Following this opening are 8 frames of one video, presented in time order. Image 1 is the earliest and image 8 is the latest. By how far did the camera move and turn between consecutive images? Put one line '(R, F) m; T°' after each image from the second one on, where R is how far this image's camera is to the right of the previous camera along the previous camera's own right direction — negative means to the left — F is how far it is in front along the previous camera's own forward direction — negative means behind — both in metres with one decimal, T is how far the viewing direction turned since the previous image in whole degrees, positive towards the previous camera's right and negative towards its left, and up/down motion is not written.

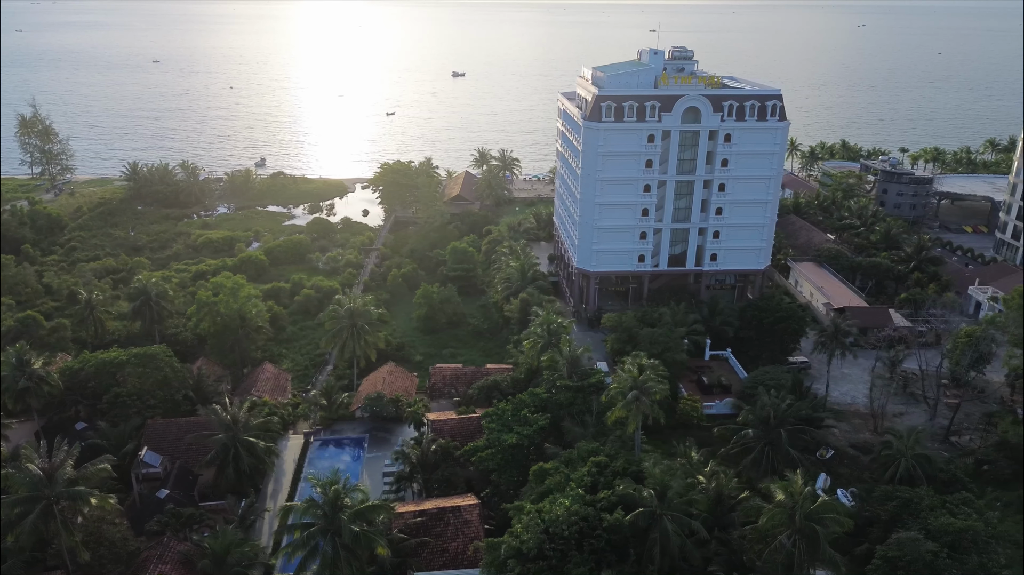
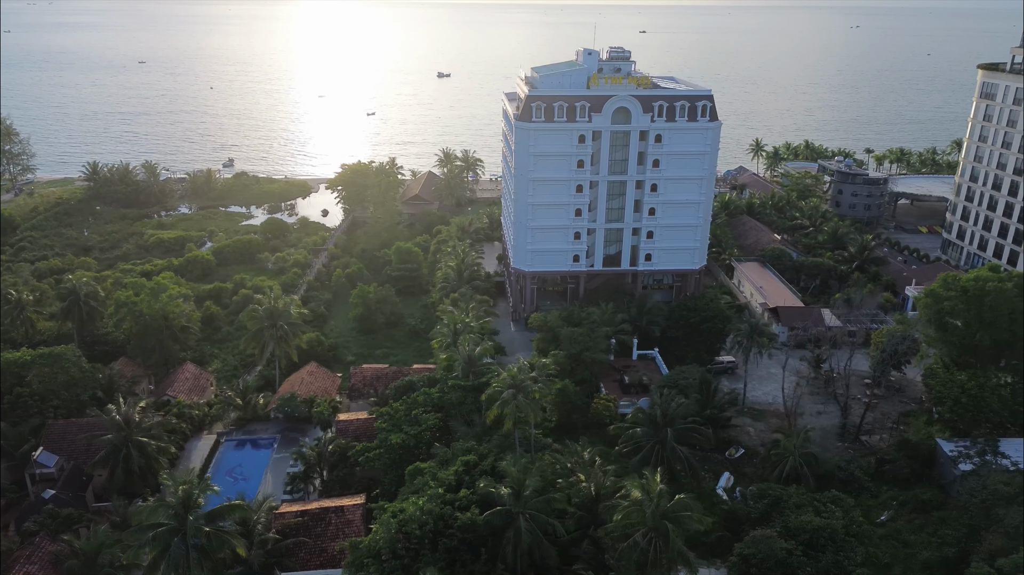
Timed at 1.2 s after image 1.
(+4.0, 0.0) m; 0°
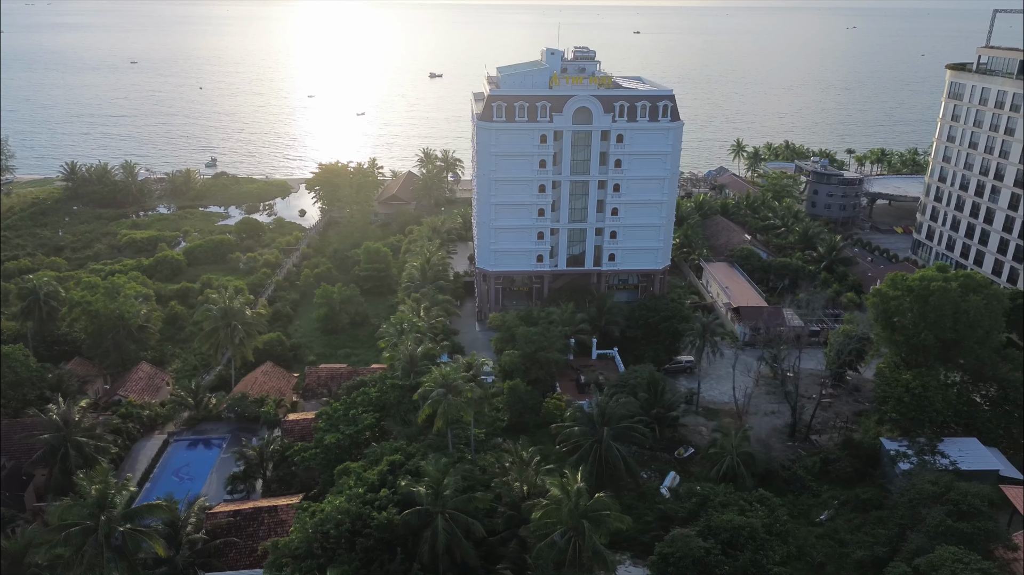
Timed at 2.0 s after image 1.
(+2.3, 0.0) m; 0°
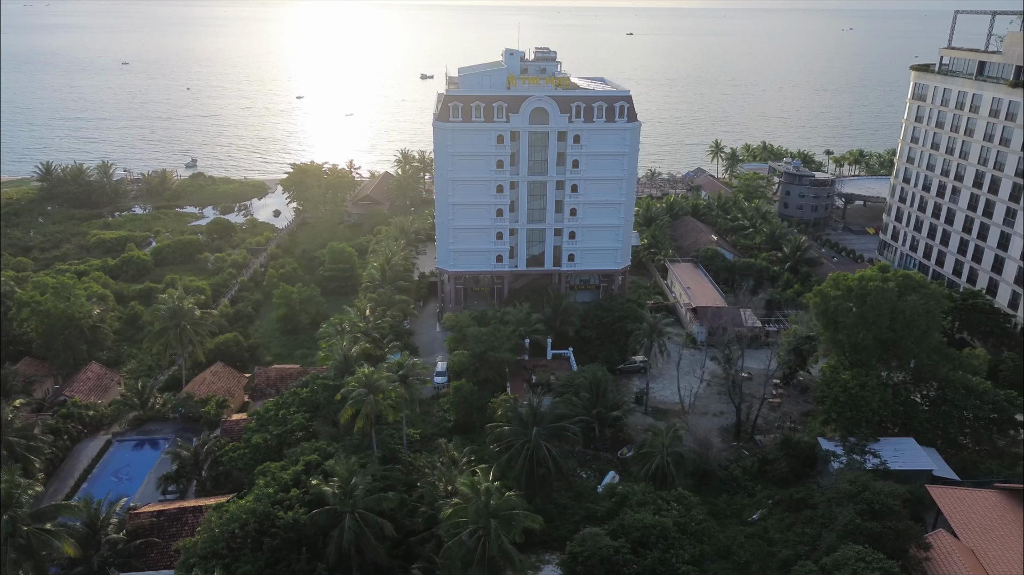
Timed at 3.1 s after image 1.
(+2.5, 0.0) m; 0°
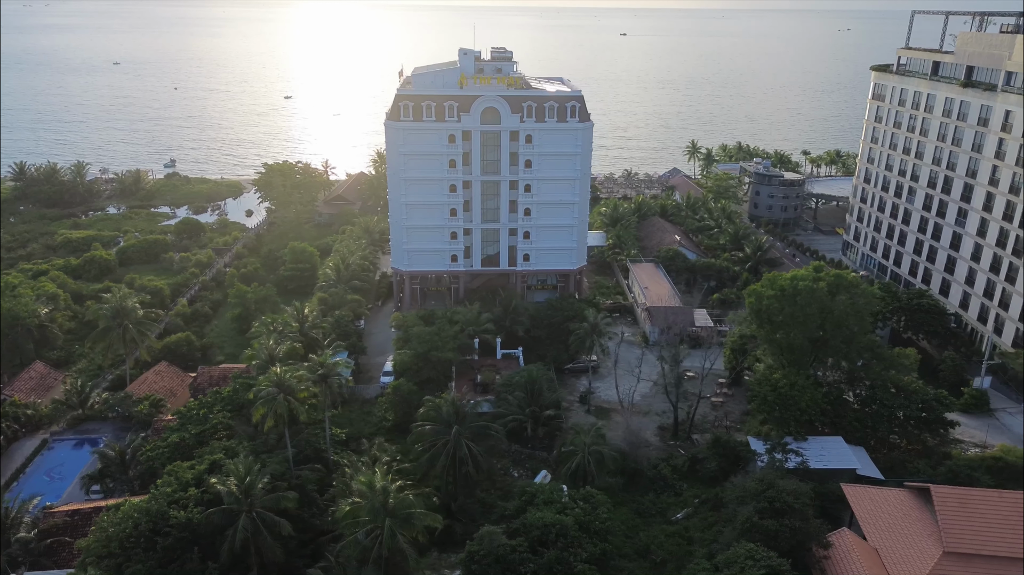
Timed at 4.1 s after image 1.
(+2.9, 0.0) m; 0°
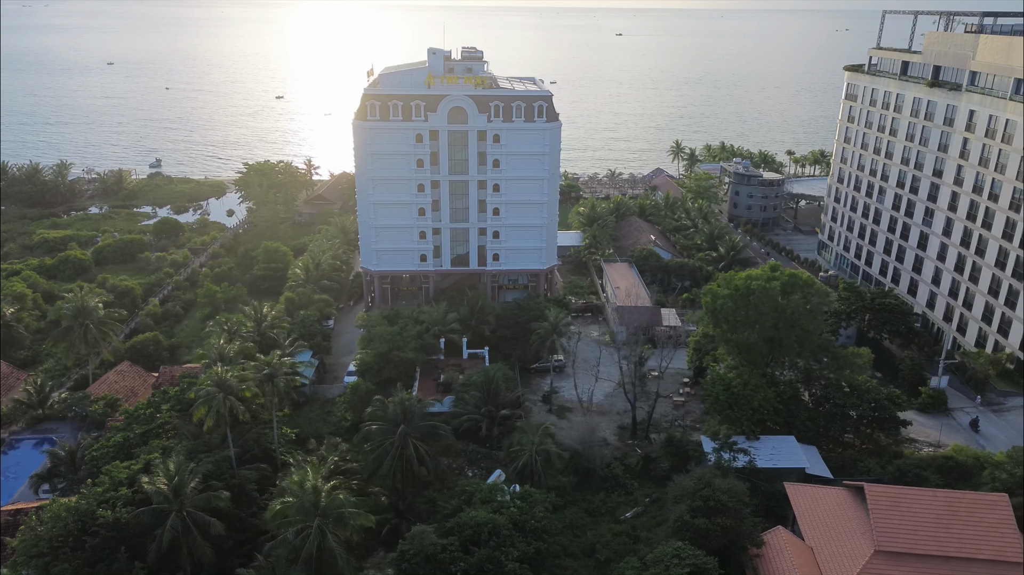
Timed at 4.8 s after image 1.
(+2.0, 0.0) m; 0°
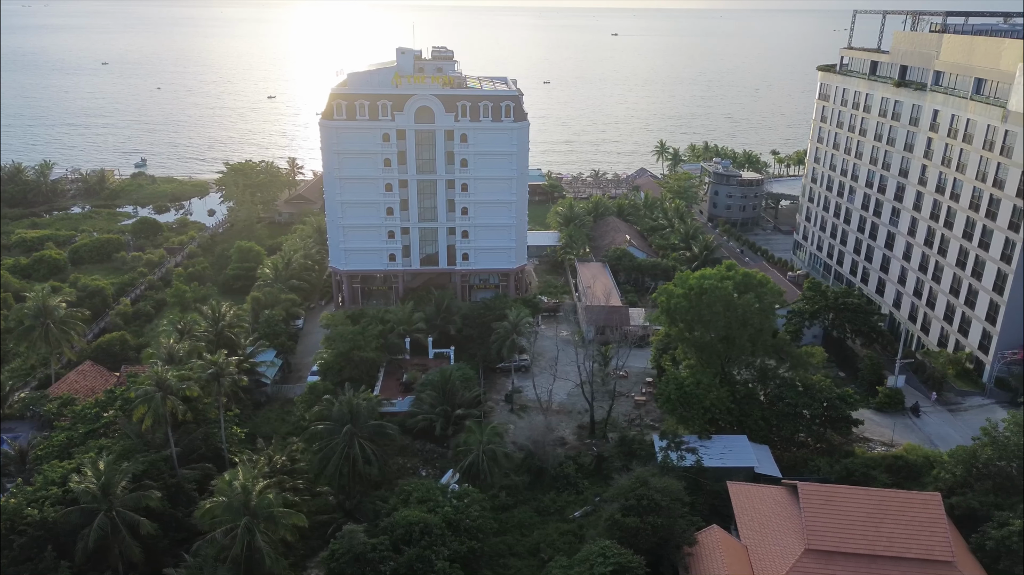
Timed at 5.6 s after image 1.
(+2.0, 0.0) m; 0°
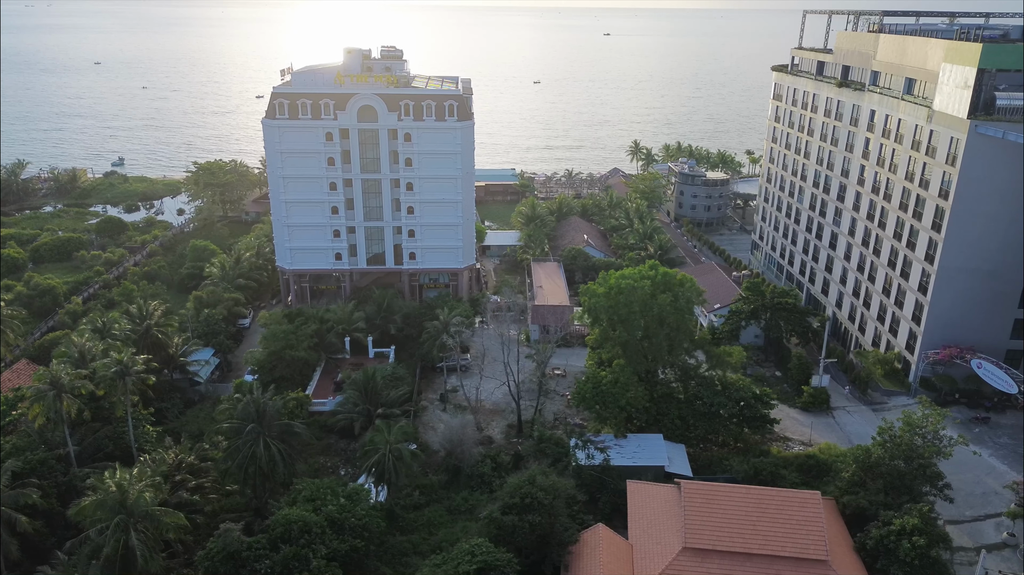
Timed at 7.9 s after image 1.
(+3.5, 0.0) m; 0°
